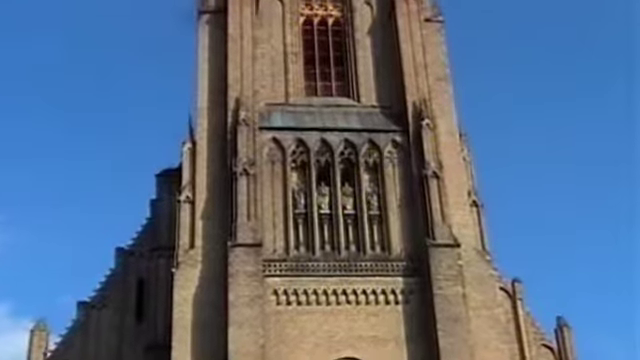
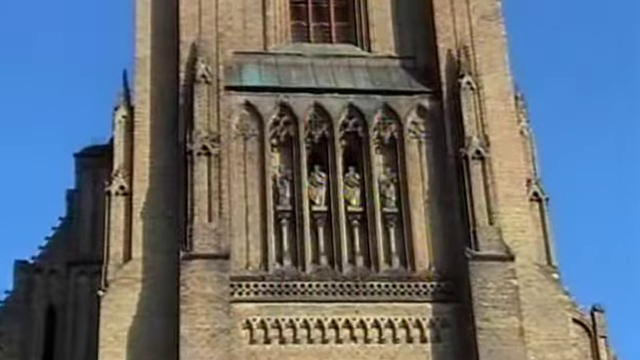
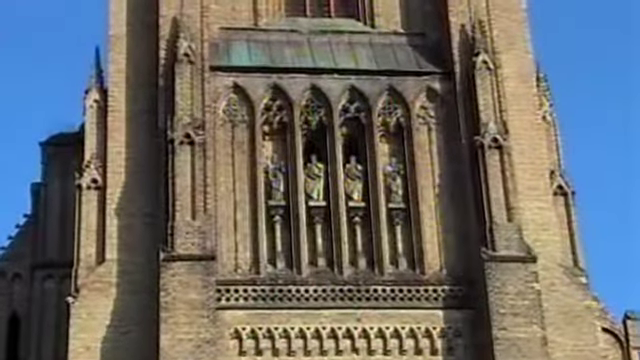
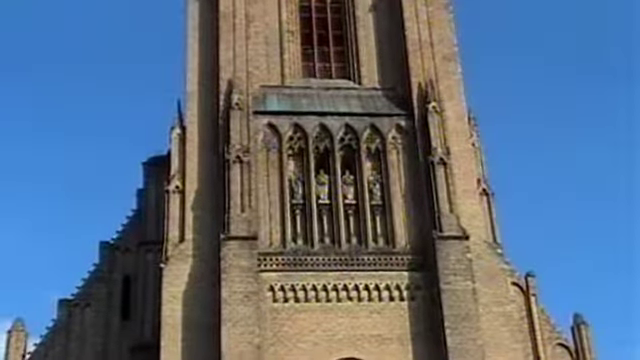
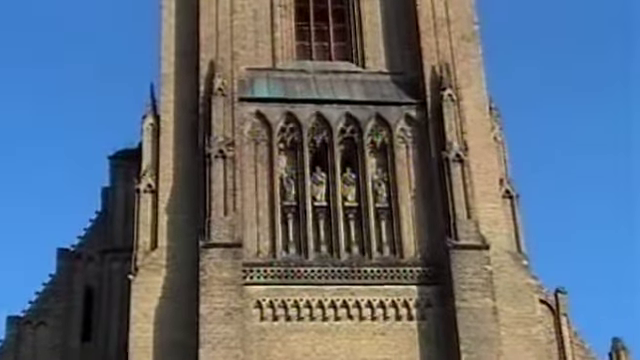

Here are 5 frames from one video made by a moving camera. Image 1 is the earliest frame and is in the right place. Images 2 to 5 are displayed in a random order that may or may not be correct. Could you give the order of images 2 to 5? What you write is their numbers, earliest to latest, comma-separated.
4, 5, 2, 3
